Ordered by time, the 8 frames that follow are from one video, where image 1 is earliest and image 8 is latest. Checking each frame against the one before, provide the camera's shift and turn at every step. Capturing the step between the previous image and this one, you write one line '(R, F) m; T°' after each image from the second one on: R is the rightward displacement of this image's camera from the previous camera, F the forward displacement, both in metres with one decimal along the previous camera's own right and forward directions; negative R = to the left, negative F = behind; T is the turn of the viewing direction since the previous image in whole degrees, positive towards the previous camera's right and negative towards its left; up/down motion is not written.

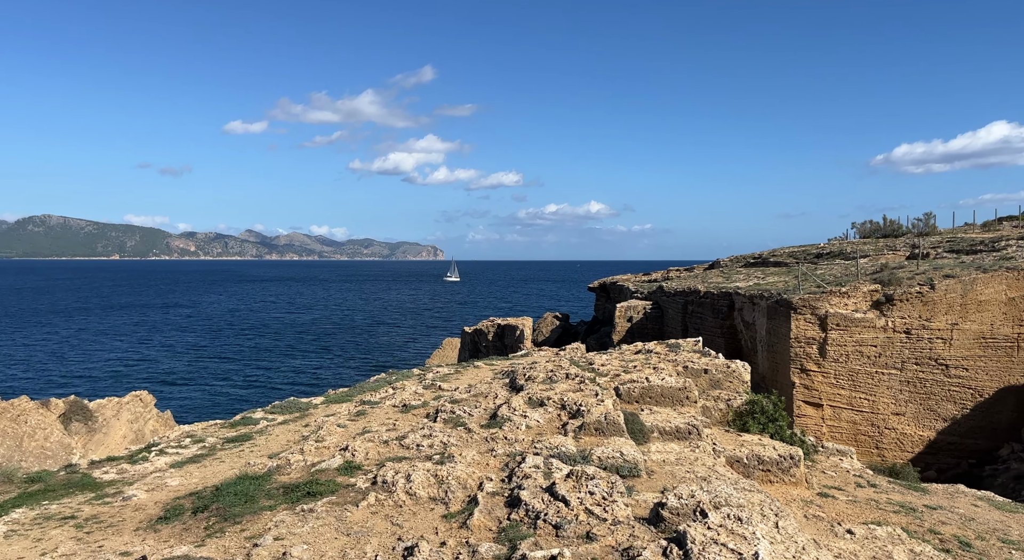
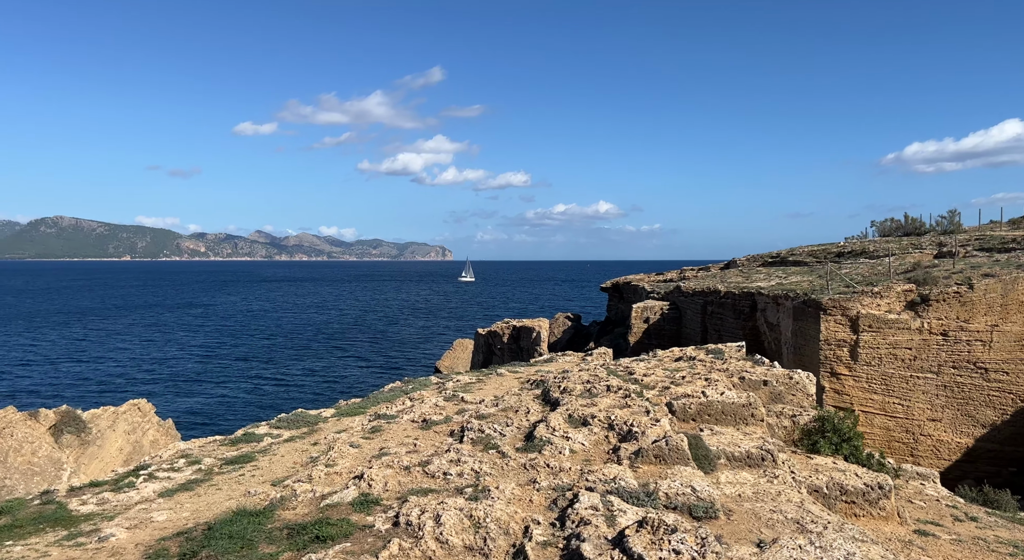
(-0.4, +1.7) m; -1°
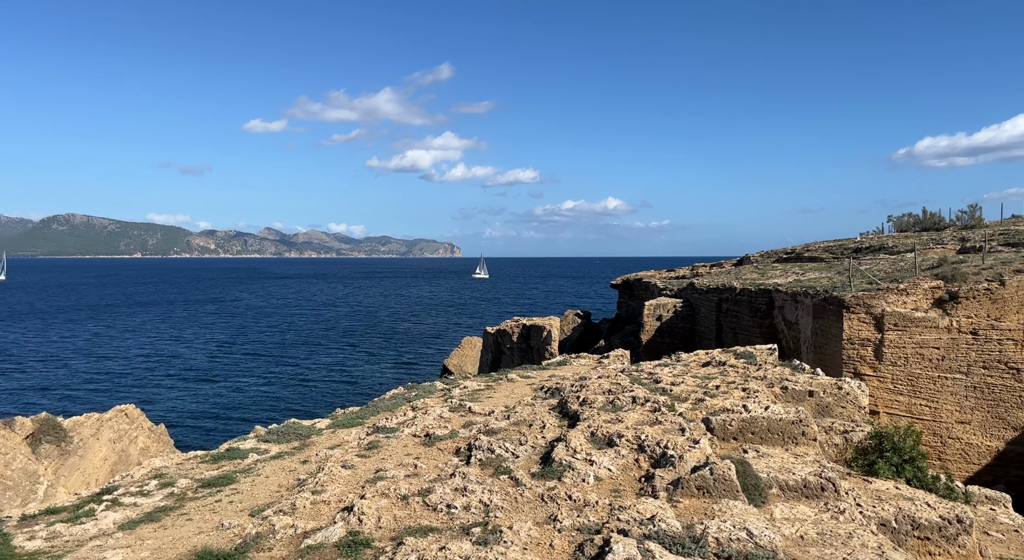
(-0.1, +1.5) m; -1°
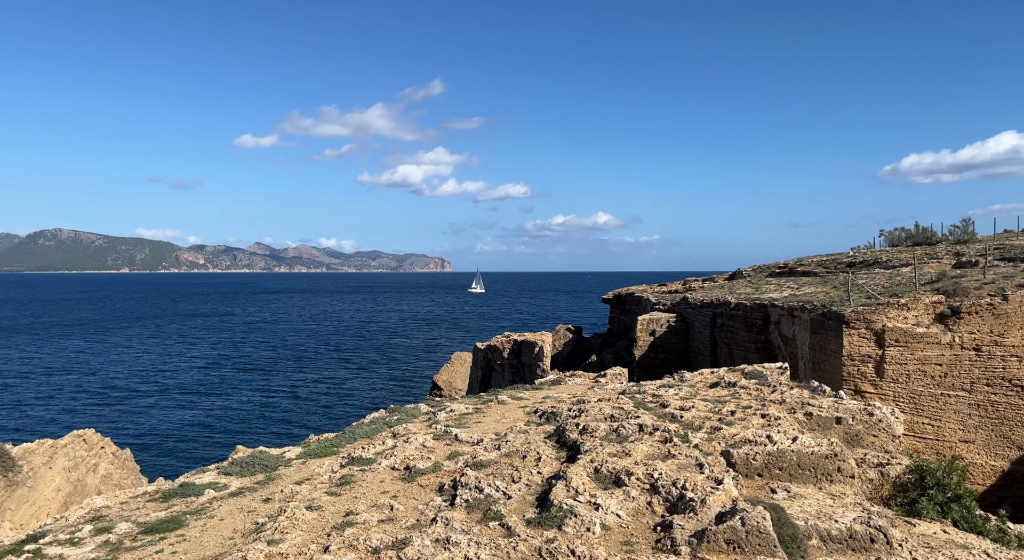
(0.0, +1.3) m; +1°
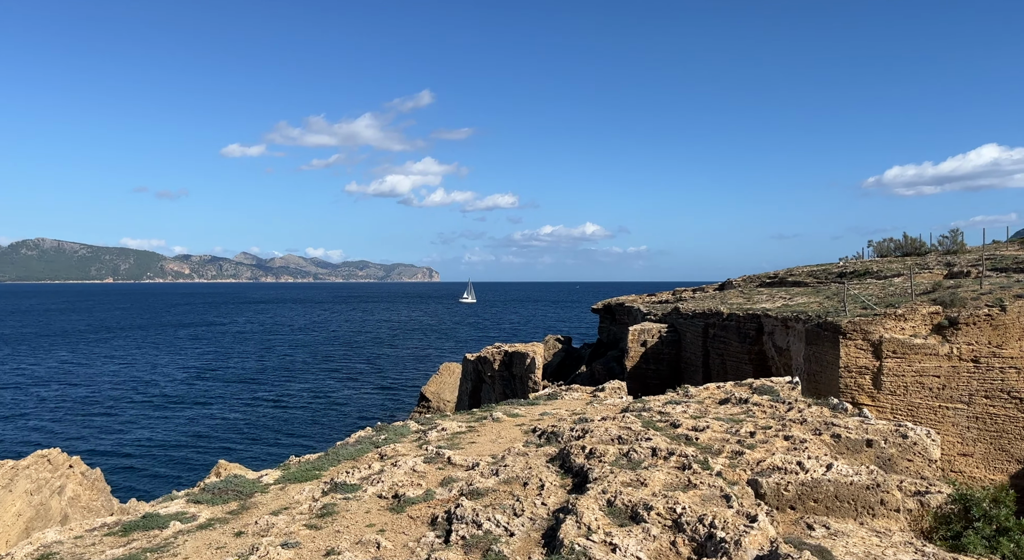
(-0.1, +1.0) m; +1°
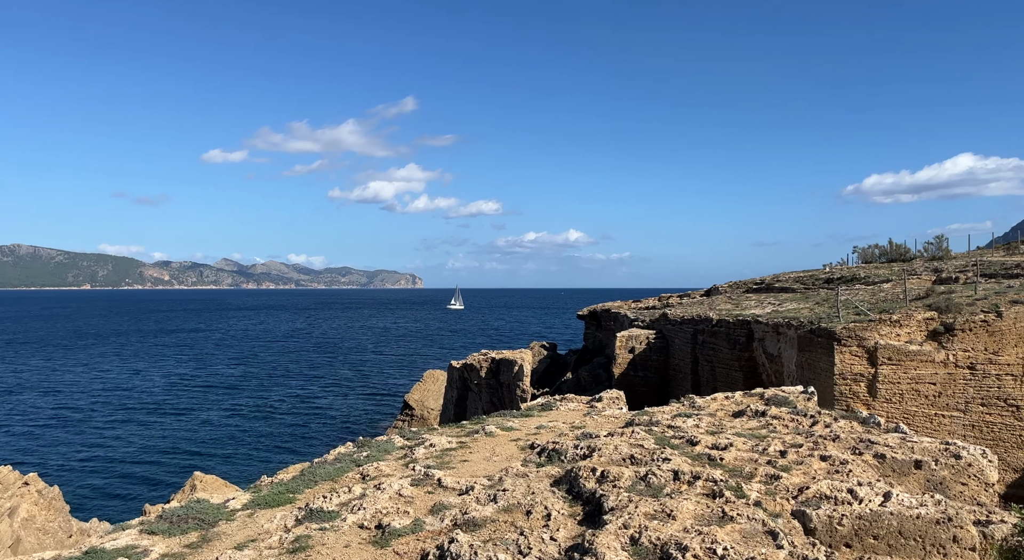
(-0.2, +1.2) m; +1°
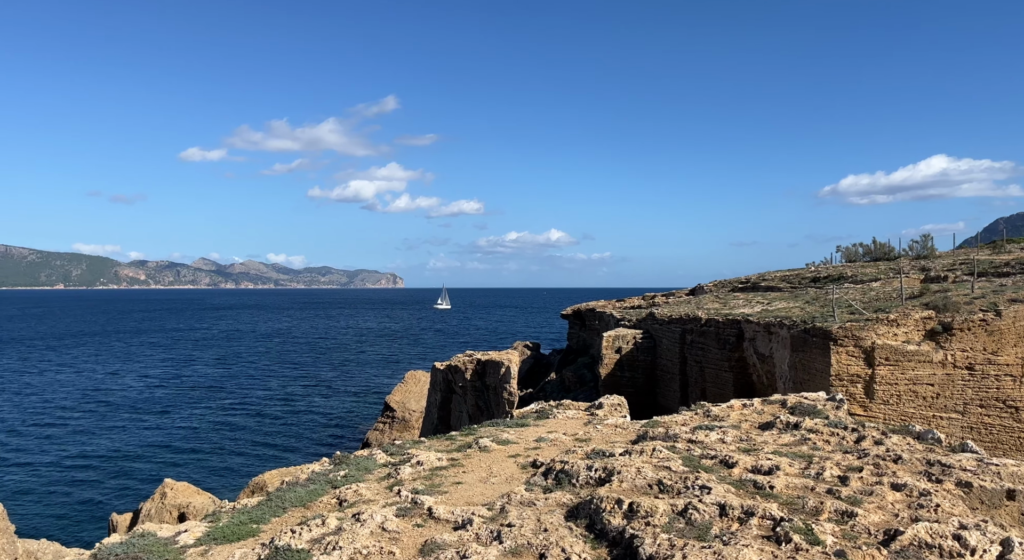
(-0.2, +1.5) m; +1°
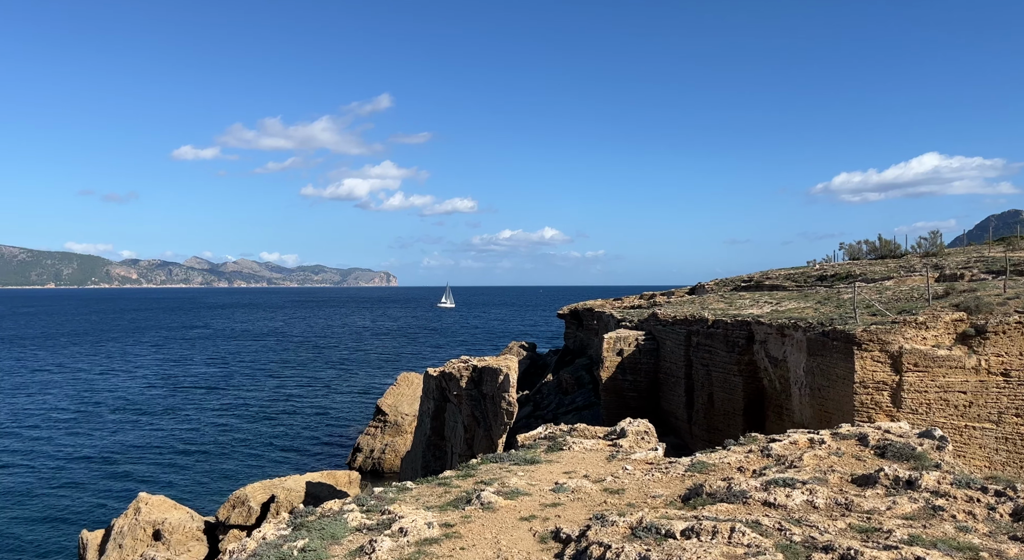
(-0.2, +2.9) m; 0°
